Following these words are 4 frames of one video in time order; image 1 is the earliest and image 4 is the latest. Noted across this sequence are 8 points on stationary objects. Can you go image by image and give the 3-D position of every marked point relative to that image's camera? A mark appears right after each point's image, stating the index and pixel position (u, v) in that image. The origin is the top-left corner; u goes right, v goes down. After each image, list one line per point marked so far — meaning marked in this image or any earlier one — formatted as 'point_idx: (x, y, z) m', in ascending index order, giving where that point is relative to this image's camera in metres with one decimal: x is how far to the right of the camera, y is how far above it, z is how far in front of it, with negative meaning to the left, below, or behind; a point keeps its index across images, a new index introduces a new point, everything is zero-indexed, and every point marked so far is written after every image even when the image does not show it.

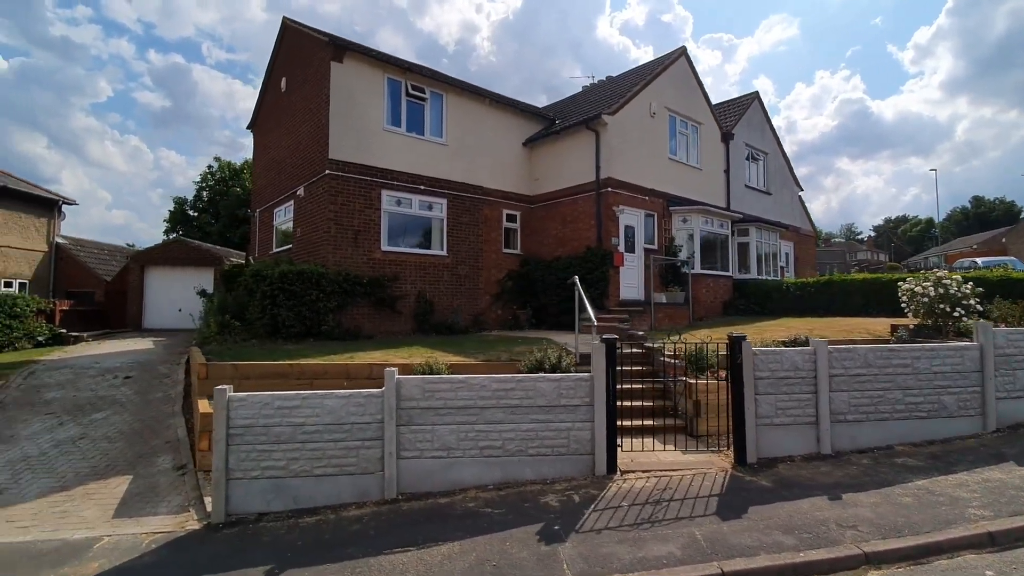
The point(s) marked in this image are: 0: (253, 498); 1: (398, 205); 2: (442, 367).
0: (-2.9, -2.4, +5.8) m
1: (-3.1, +2.3, +13.8) m
2: (-1.1, -1.3, +8.3) m
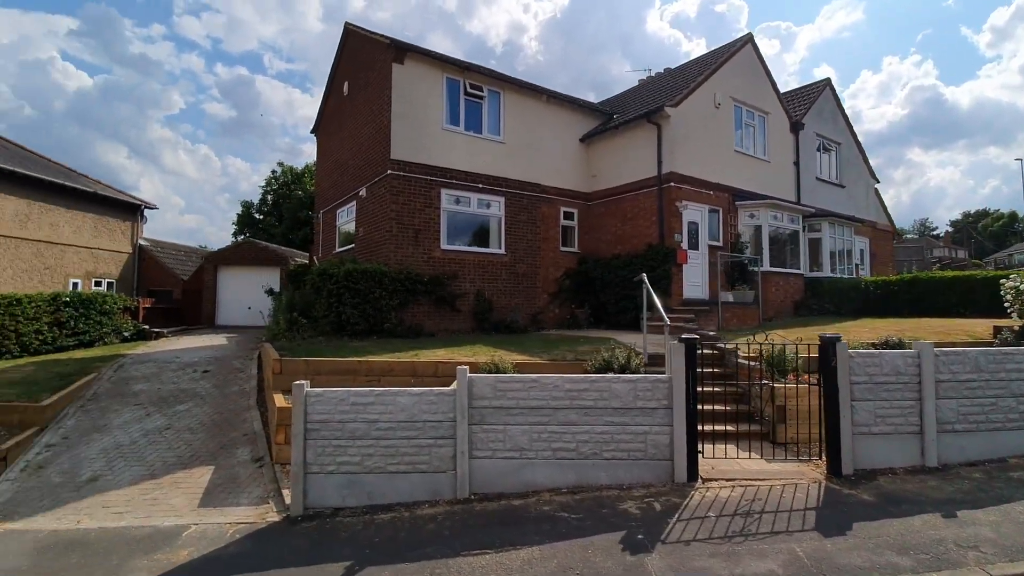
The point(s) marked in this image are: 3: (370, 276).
0: (-2.1, -2.4, +5.9) m
1: (-1.5, +2.3, +13.8) m
2: (-0.1, -1.2, +8.2) m
3: (-3.3, +0.3, +12.0) m
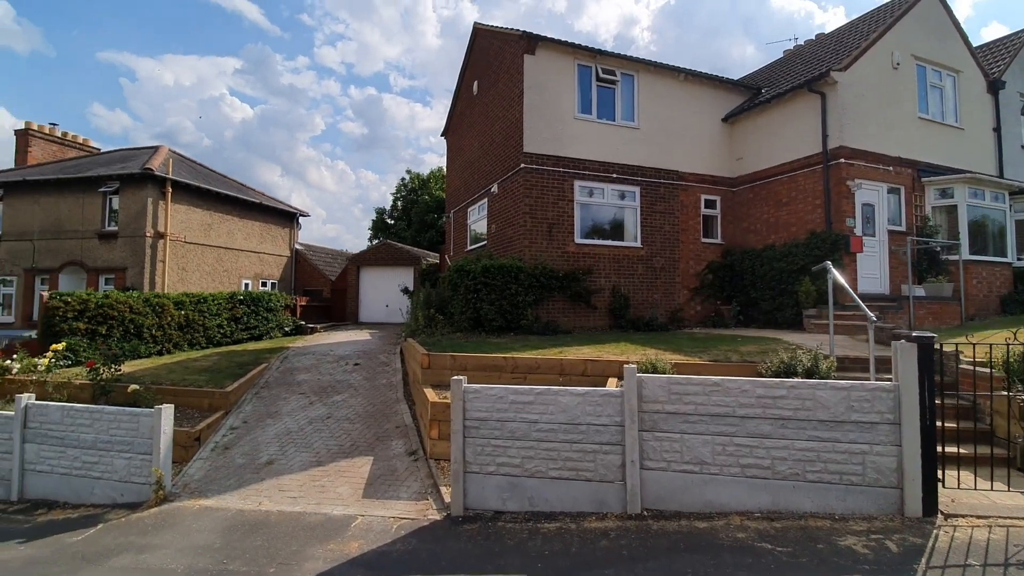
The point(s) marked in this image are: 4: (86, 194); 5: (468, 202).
0: (-0.2, -2.3, +5.6) m
1: (+2.0, +2.4, +13.2) m
2: (+2.3, -1.1, +7.4) m
3: (-0.1, +0.4, +11.8) m
4: (-15.3, +3.4, +18.3) m
5: (-1.4, +2.8, +16.4) m
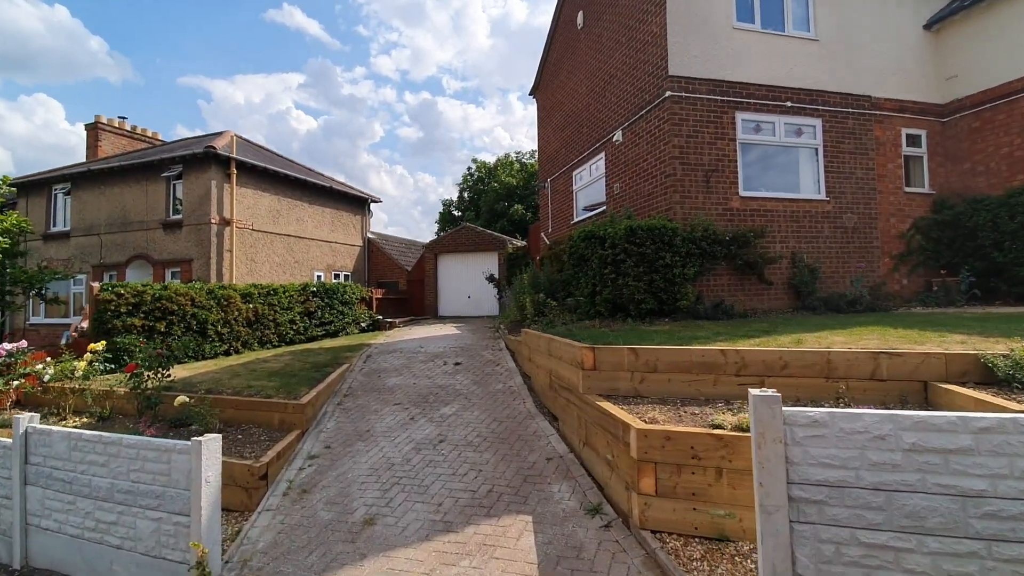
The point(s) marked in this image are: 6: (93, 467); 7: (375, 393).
0: (+1.7, -1.8, +2.5) m
1: (+4.7, +3.0, +9.8) m
2: (+4.4, -0.6, +4.0) m
3: (+2.5, +0.9, +8.7) m
4: (-12.0, +3.5, +16.8) m
5: (+1.6, +3.3, +13.4) m
6: (-3.9, -1.6, +4.7) m
7: (-2.2, -1.7, +8.1) m
